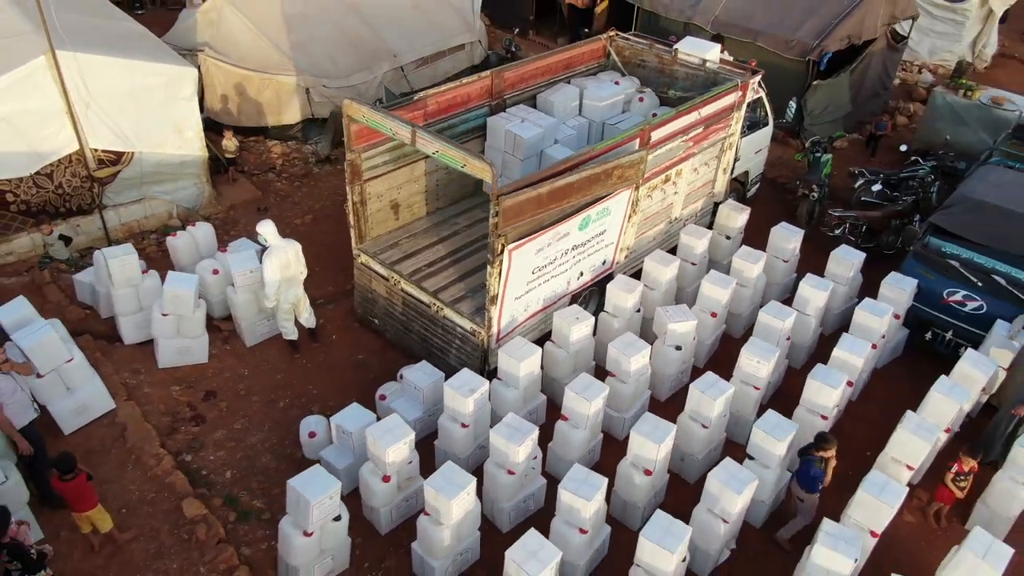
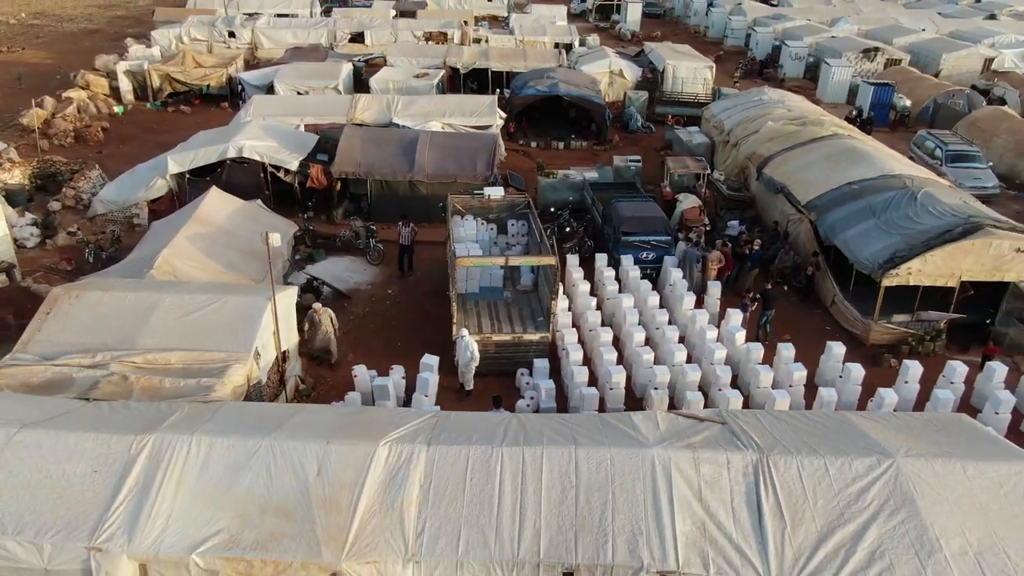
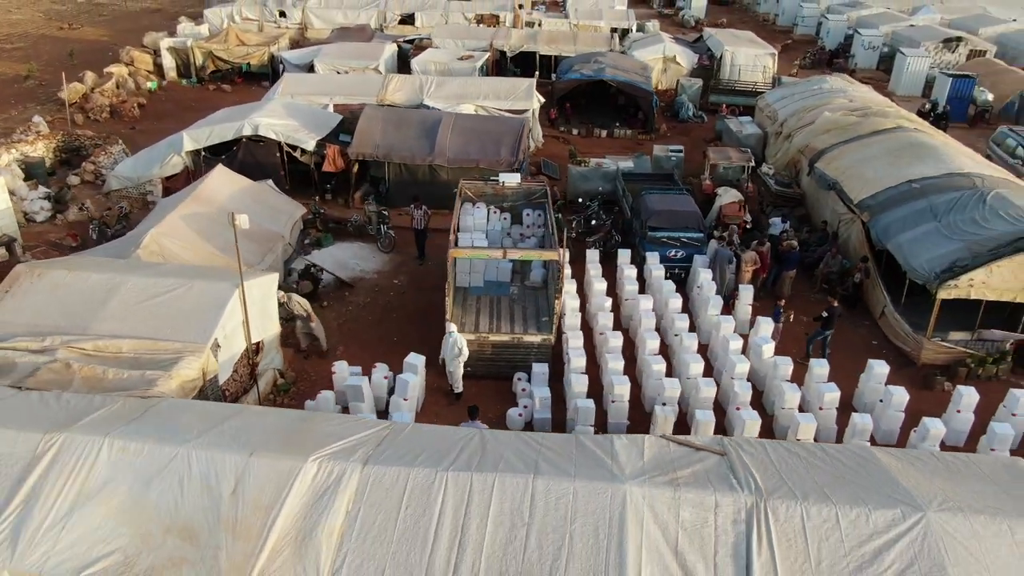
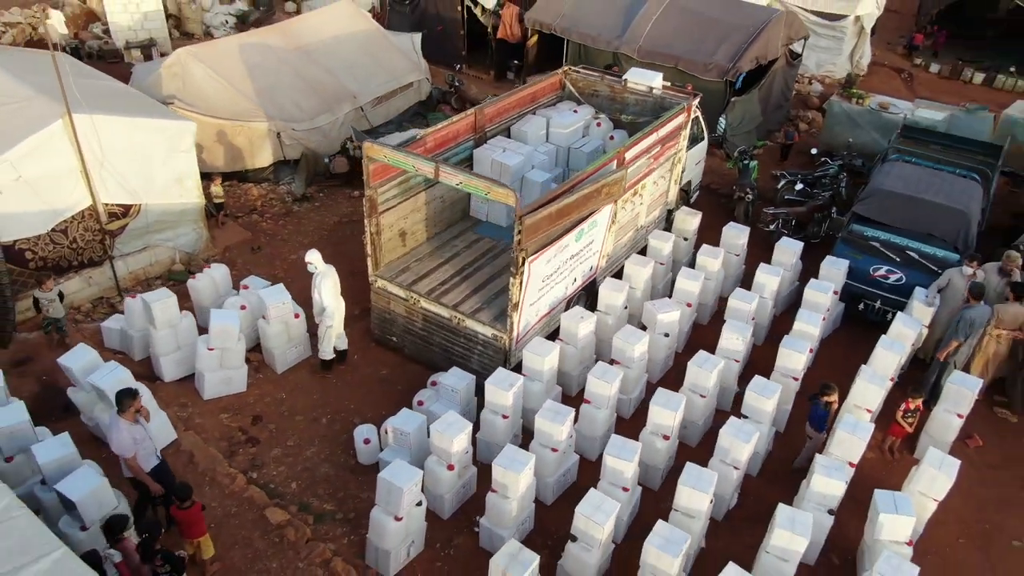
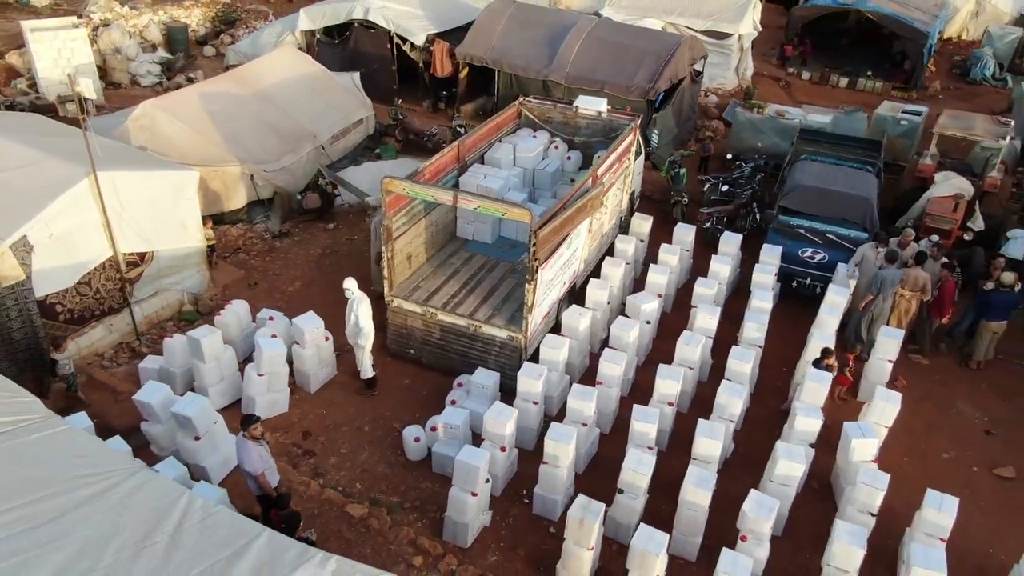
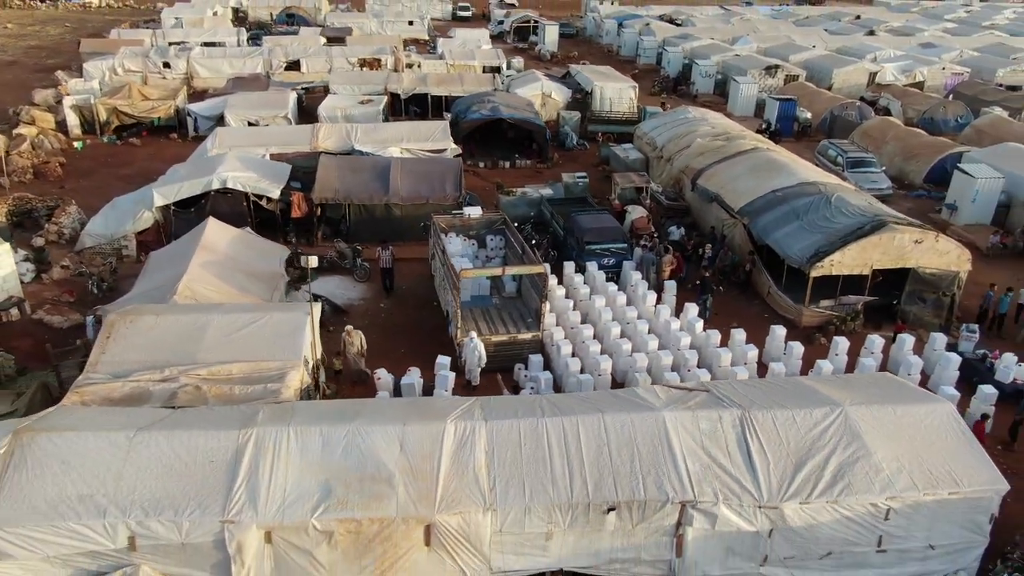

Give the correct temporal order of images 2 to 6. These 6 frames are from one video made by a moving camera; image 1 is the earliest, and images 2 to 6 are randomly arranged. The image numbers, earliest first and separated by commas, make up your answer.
4, 5, 3, 2, 6
